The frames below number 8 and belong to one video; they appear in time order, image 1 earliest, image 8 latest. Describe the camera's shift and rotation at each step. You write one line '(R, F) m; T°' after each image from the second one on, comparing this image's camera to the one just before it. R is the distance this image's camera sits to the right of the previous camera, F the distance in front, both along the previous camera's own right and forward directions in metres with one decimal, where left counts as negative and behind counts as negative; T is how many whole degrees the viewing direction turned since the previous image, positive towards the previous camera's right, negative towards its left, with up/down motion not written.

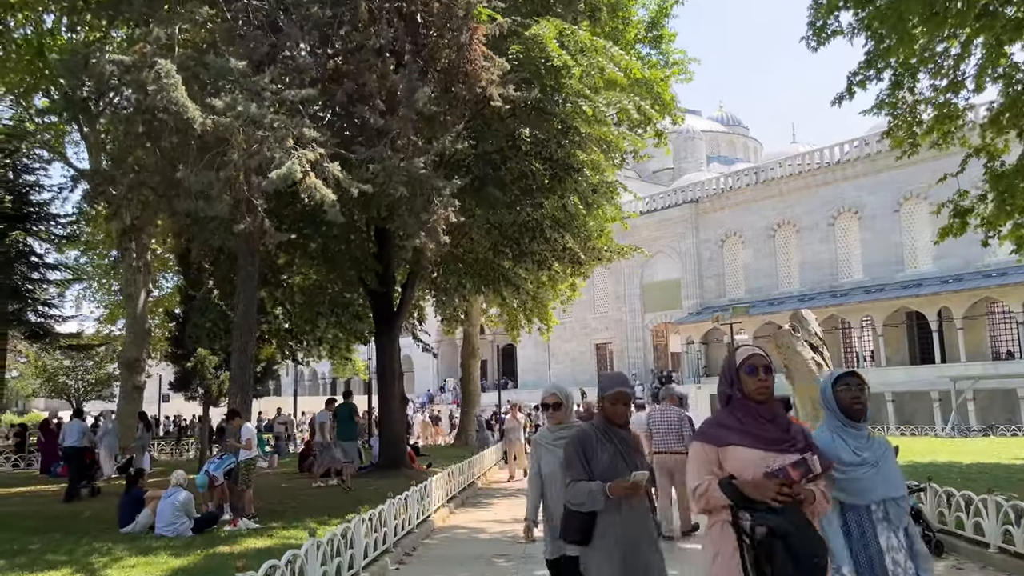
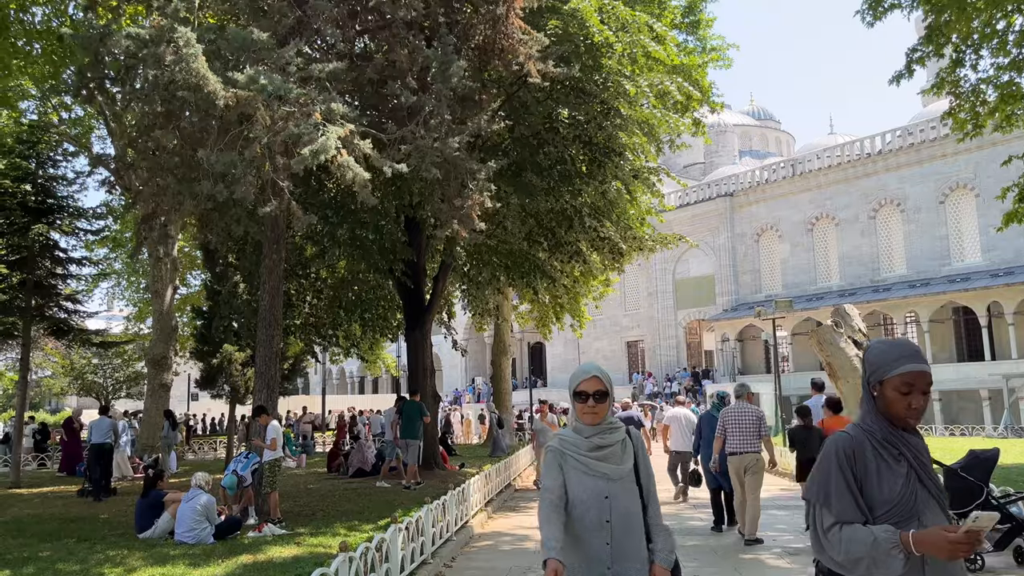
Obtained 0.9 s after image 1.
(-0.2, +0.7) m; -2°
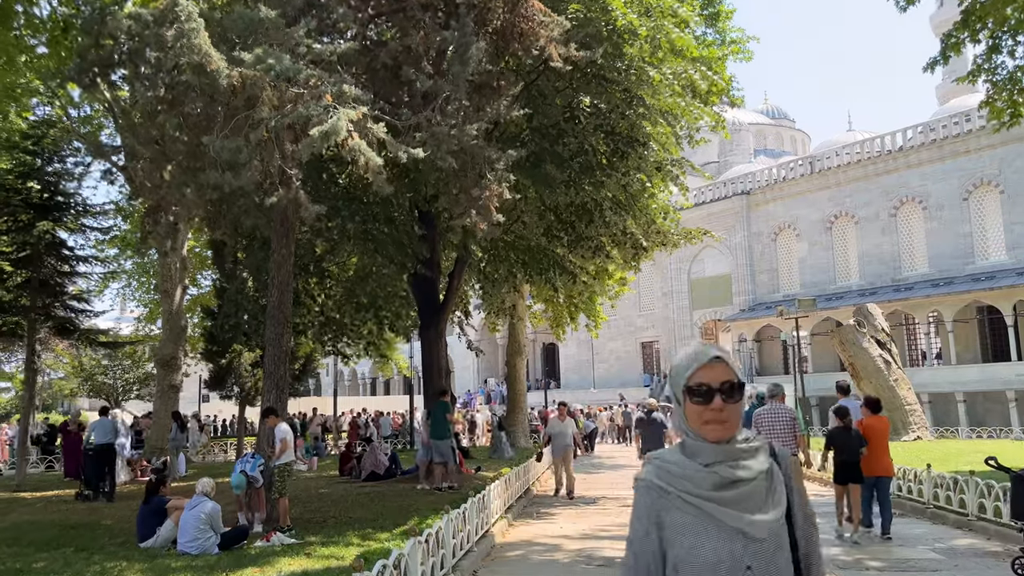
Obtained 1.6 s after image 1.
(-0.1, +0.5) m; -1°
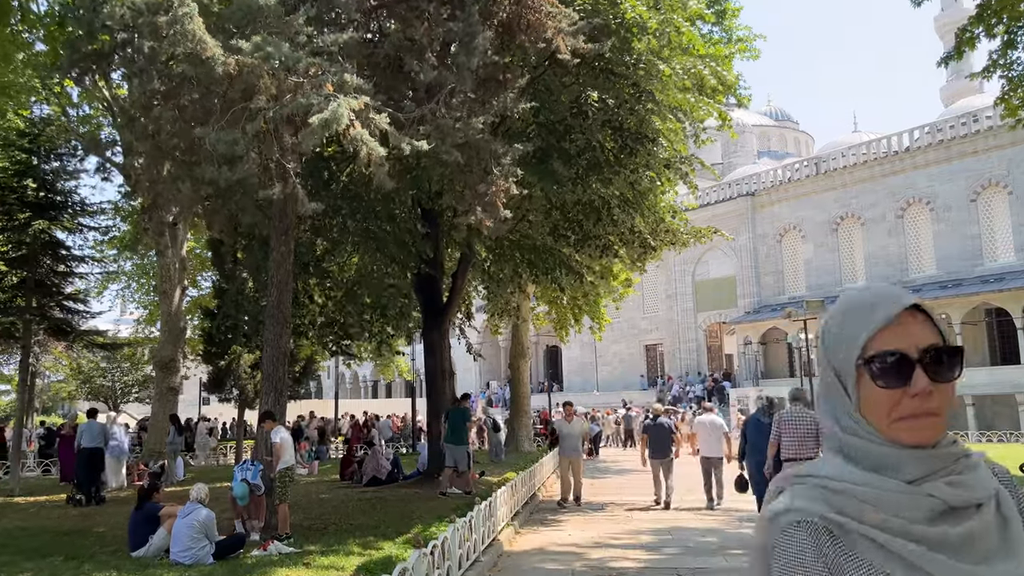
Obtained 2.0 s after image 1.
(-0.1, +0.3) m; 0°
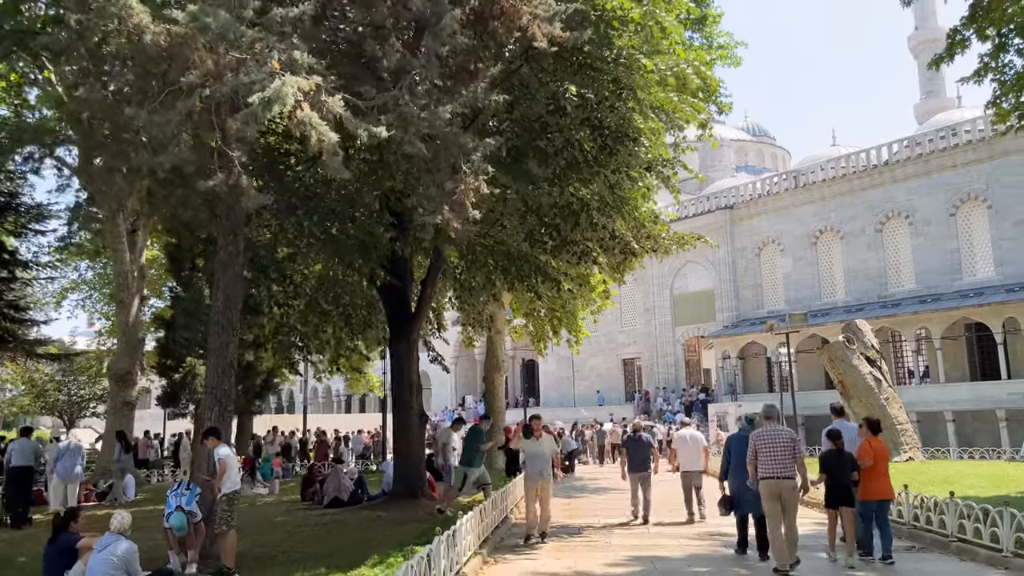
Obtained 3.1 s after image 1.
(+0.1, +0.8) m; +2°
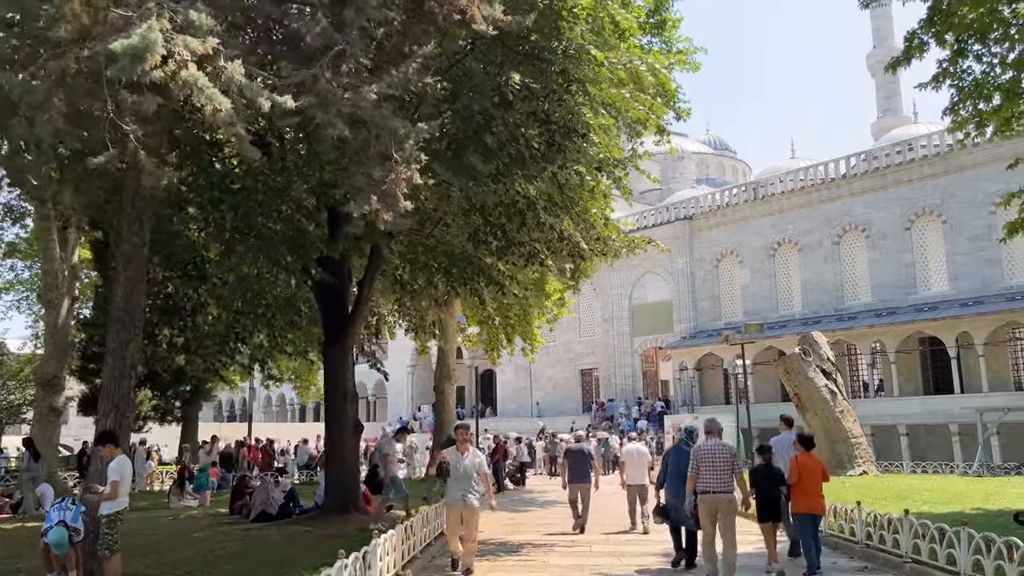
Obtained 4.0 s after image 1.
(+0.3, +0.7) m; +3°
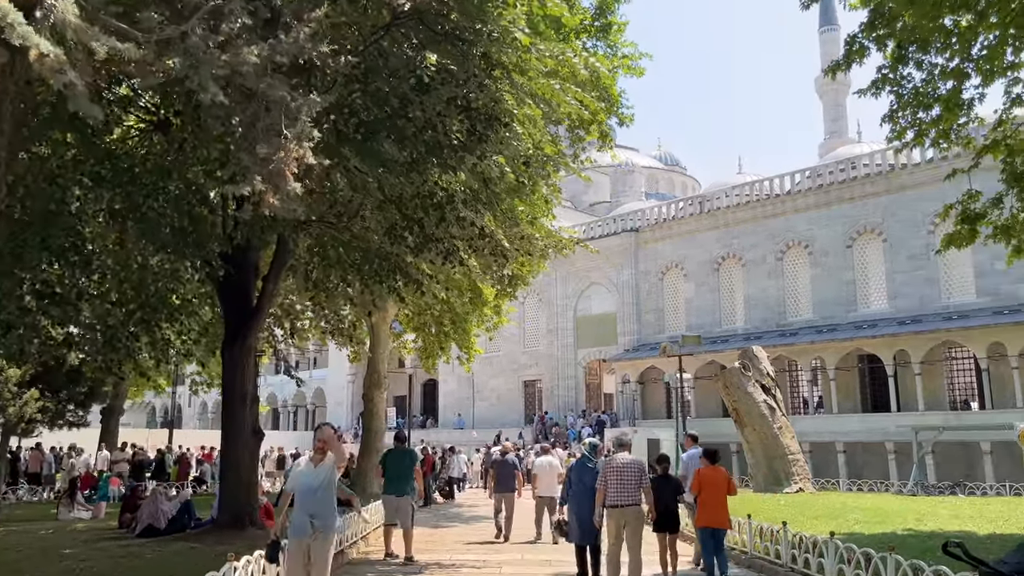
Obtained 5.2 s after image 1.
(+0.5, +0.8) m; +3°
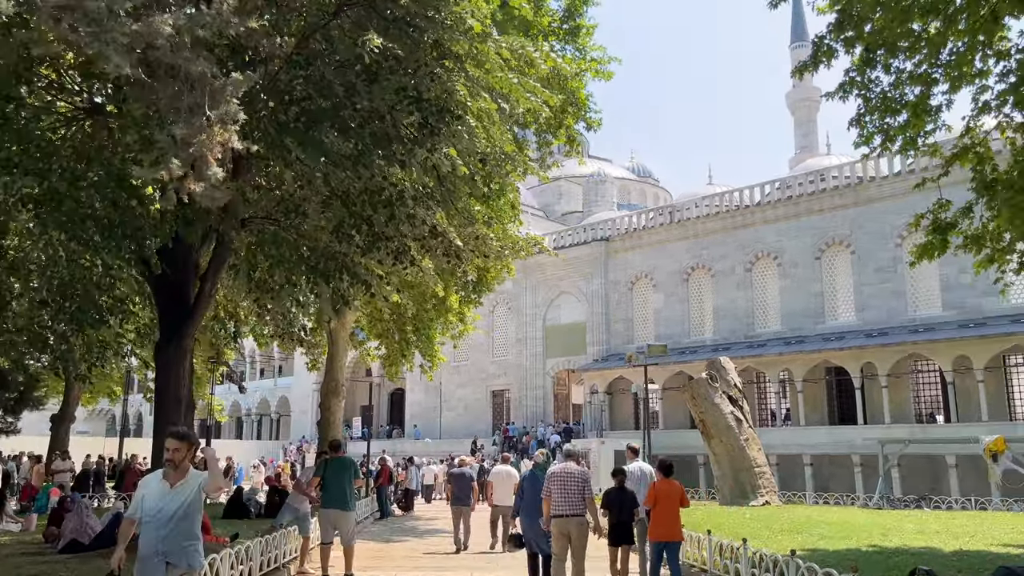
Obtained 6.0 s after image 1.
(+0.3, +0.5) m; +2°
